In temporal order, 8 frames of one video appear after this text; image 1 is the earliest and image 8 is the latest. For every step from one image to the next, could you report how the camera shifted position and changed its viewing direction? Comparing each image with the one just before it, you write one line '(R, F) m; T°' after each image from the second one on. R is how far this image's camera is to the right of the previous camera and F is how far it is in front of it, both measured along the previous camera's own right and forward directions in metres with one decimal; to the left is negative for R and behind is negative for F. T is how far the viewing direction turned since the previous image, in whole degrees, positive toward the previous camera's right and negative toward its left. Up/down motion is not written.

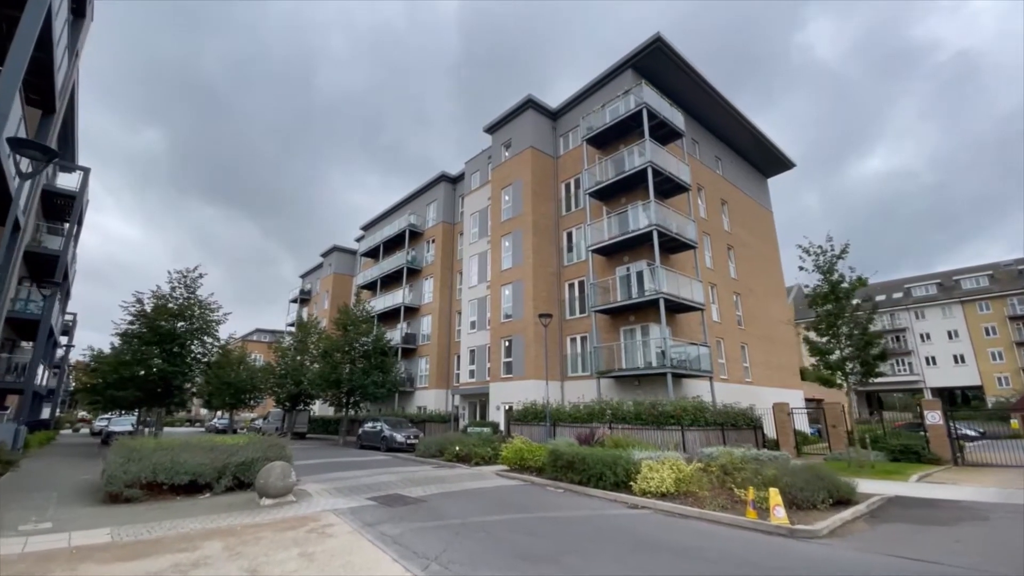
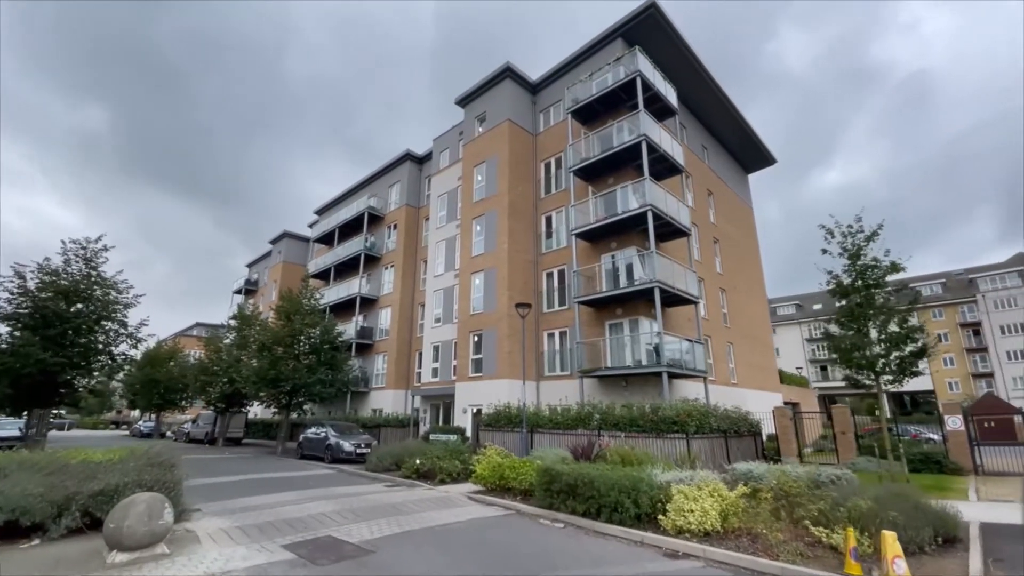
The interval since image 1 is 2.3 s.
(-0.4, +2.7) m; +5°
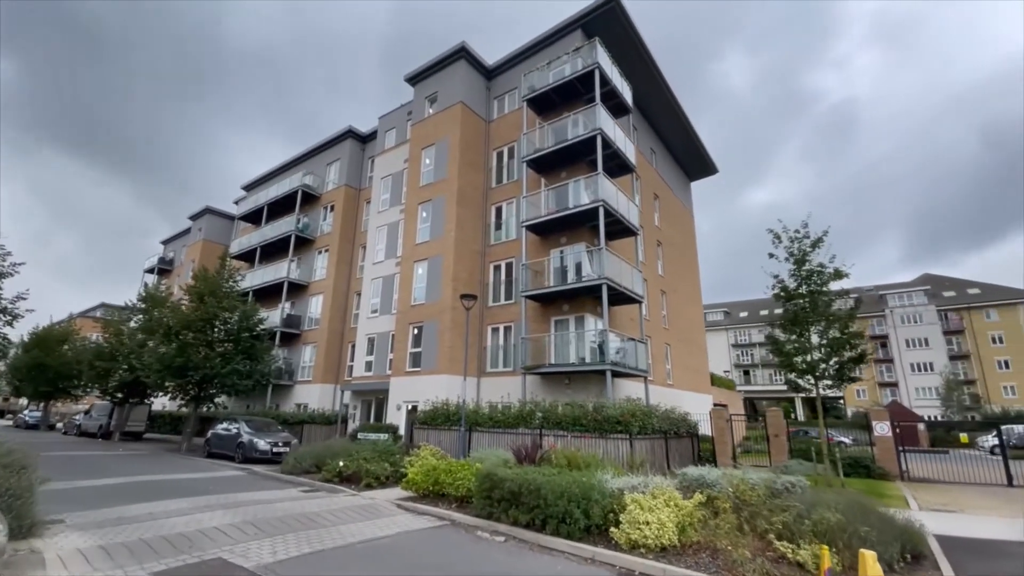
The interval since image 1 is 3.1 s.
(-0.1, +0.9) m; +7°
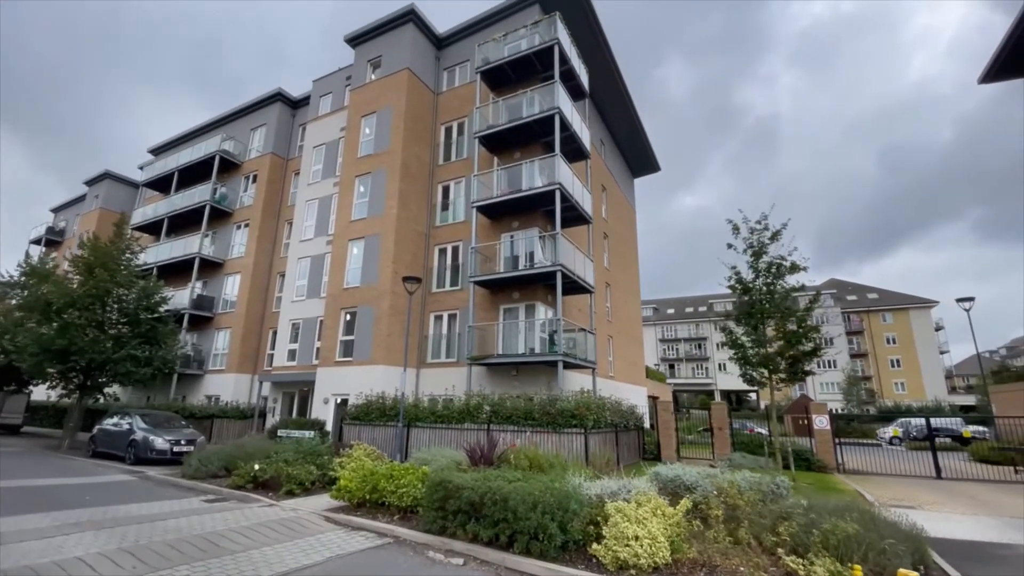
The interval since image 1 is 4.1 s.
(-0.4, +1.2) m; +8°
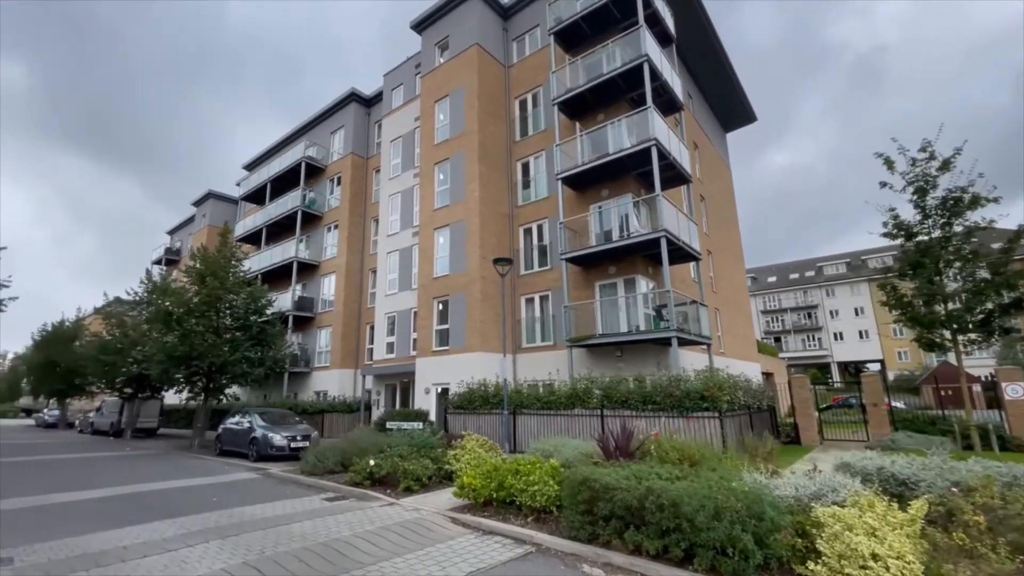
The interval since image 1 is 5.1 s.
(-0.7, +1.0) m; -9°
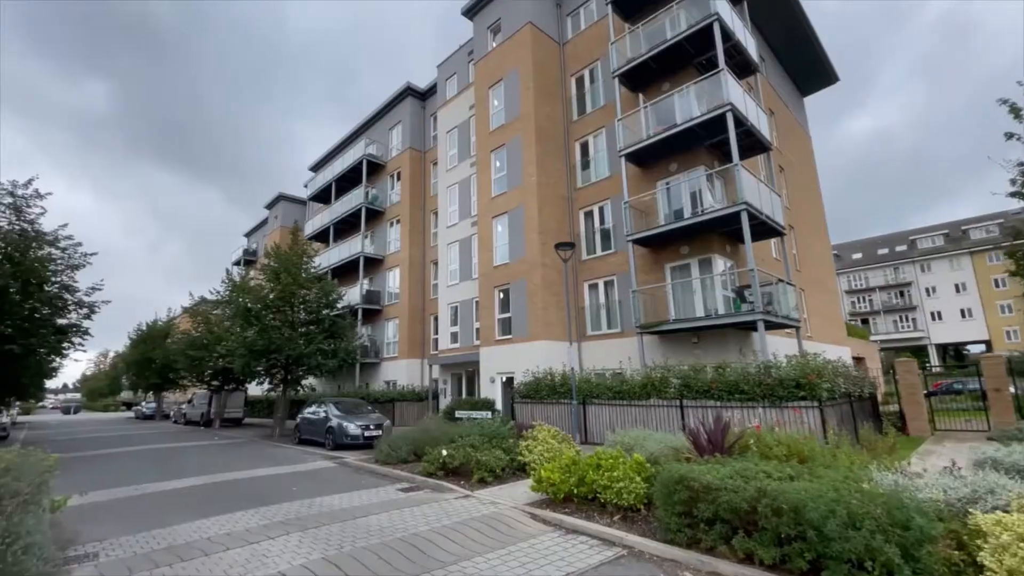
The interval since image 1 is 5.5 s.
(-0.2, +0.4) m; -7°
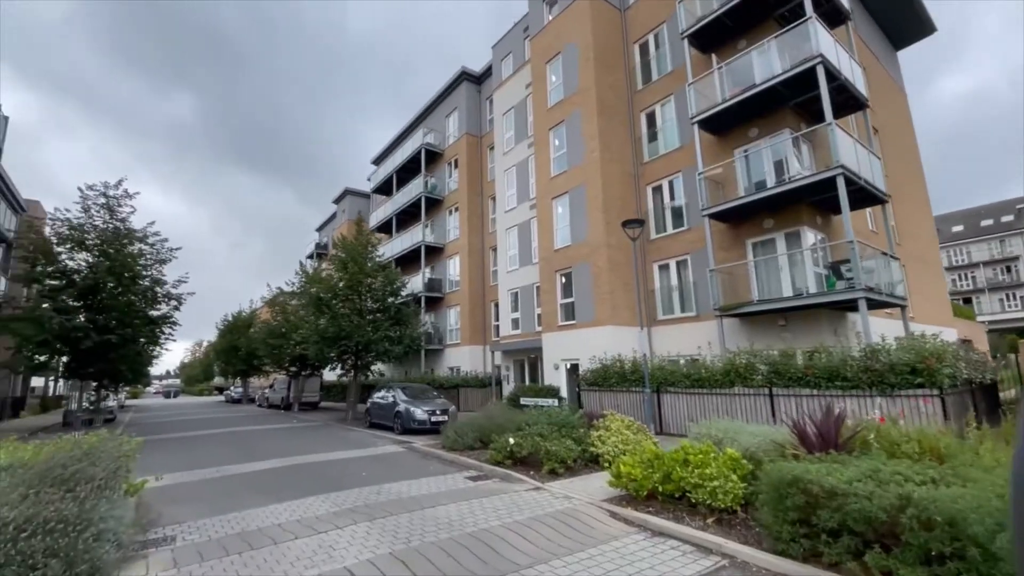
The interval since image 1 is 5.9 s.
(-0.2, +0.5) m; -7°
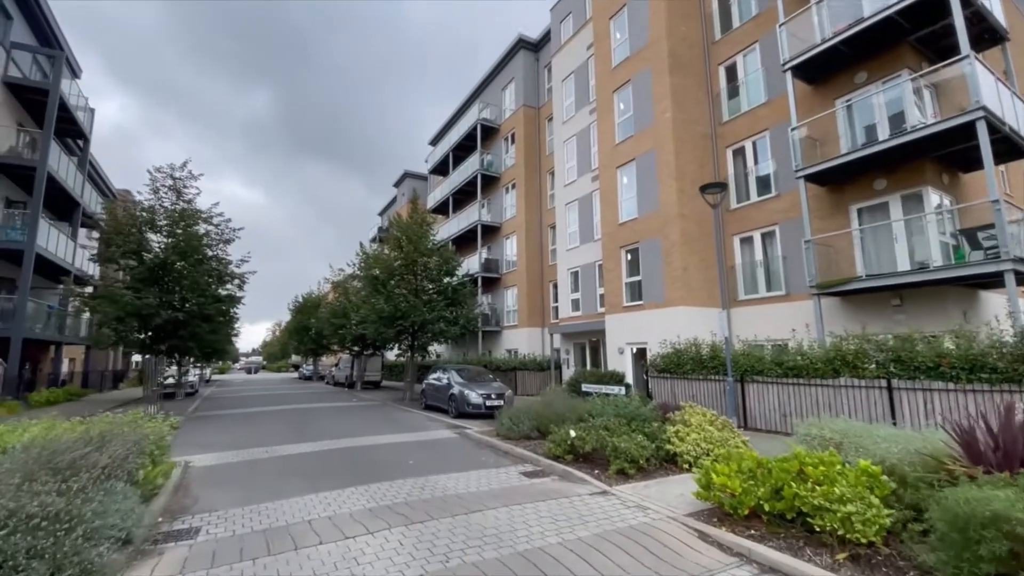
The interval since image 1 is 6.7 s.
(0.0, +1.0) m; -7°
